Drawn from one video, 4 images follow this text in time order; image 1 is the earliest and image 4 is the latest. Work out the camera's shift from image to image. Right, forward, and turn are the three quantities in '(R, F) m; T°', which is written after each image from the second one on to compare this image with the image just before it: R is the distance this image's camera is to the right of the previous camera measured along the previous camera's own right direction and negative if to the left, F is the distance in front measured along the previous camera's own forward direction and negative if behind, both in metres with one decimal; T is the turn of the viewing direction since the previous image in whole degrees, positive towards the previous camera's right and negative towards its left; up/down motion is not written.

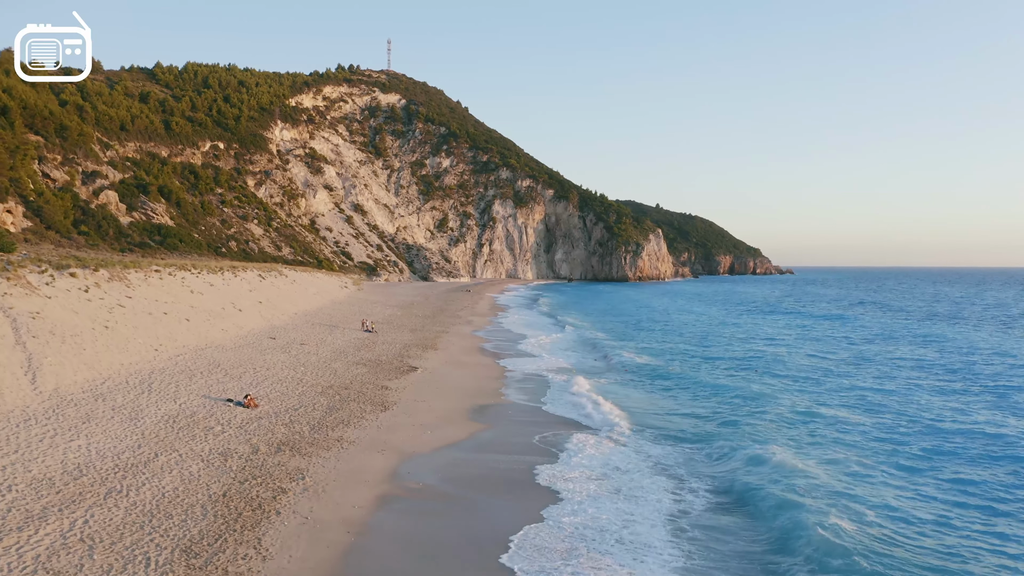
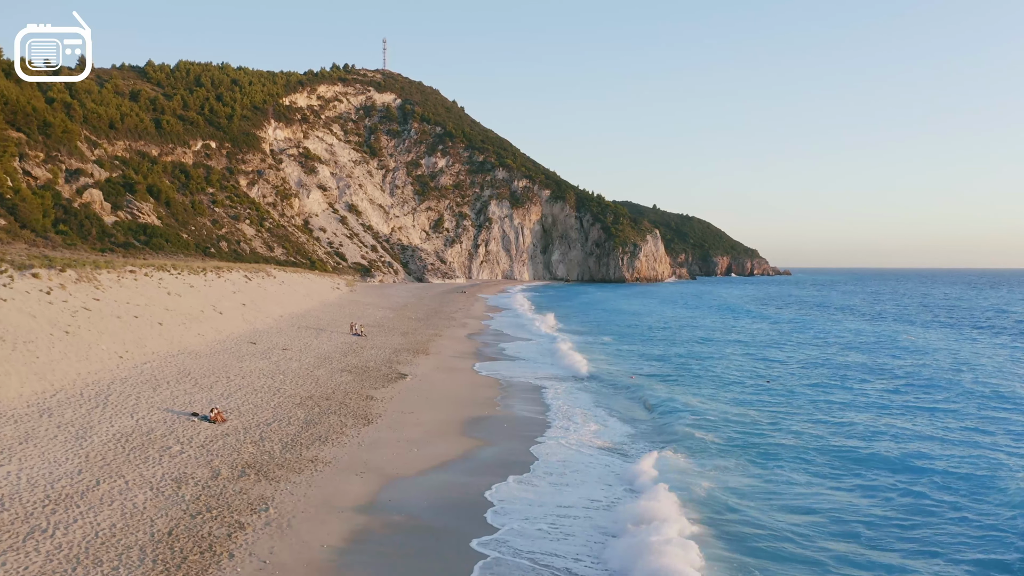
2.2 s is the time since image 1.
(0.0, +1.1) m; 0°
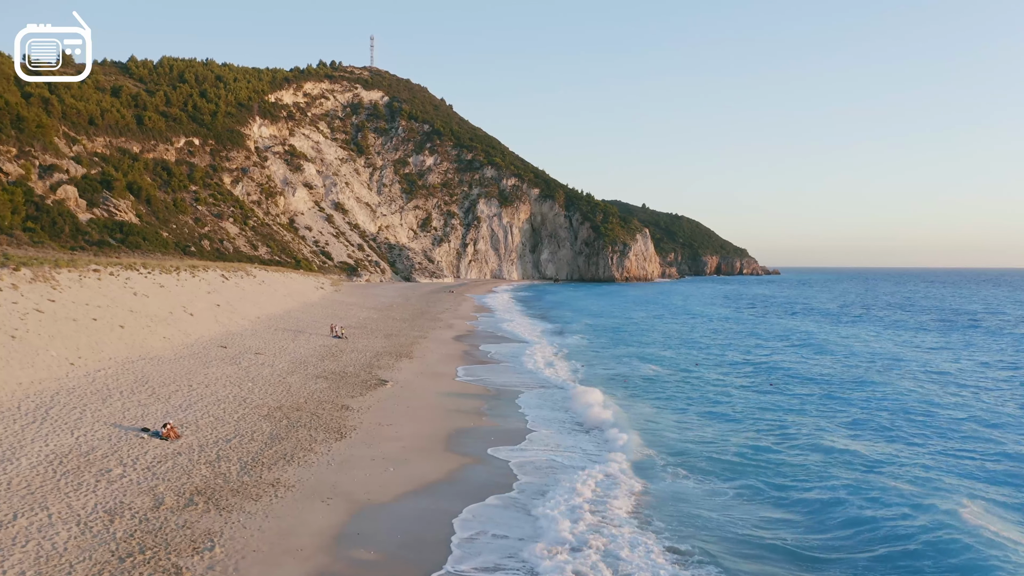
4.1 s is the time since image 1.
(0.0, +0.9) m; +1°
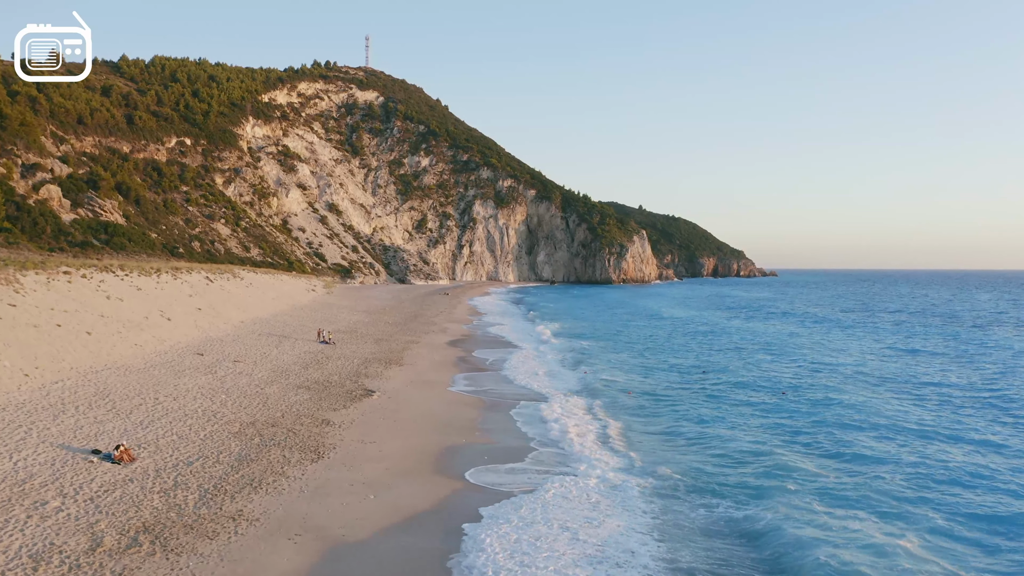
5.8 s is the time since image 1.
(0.0, +0.9) m; 0°
